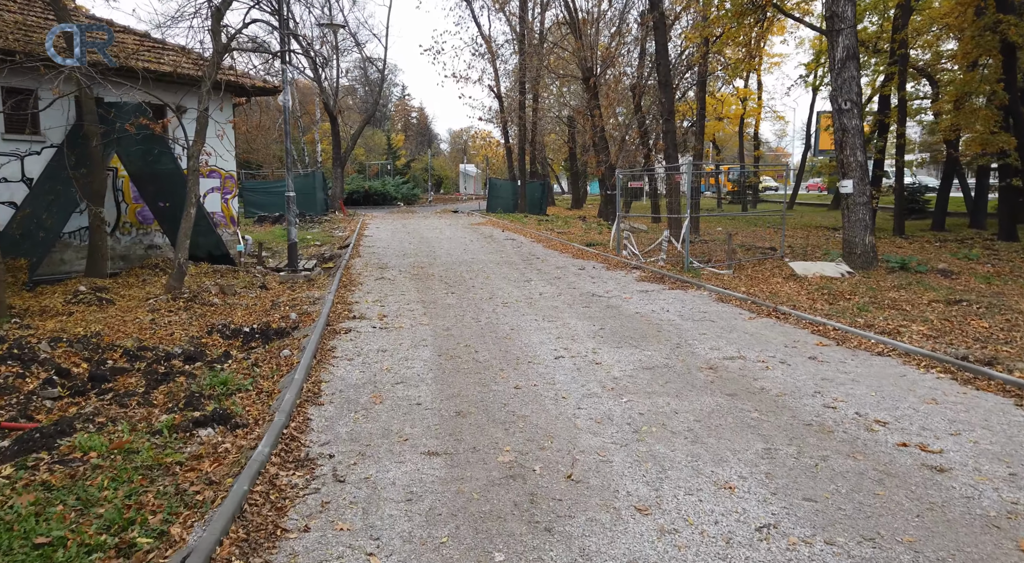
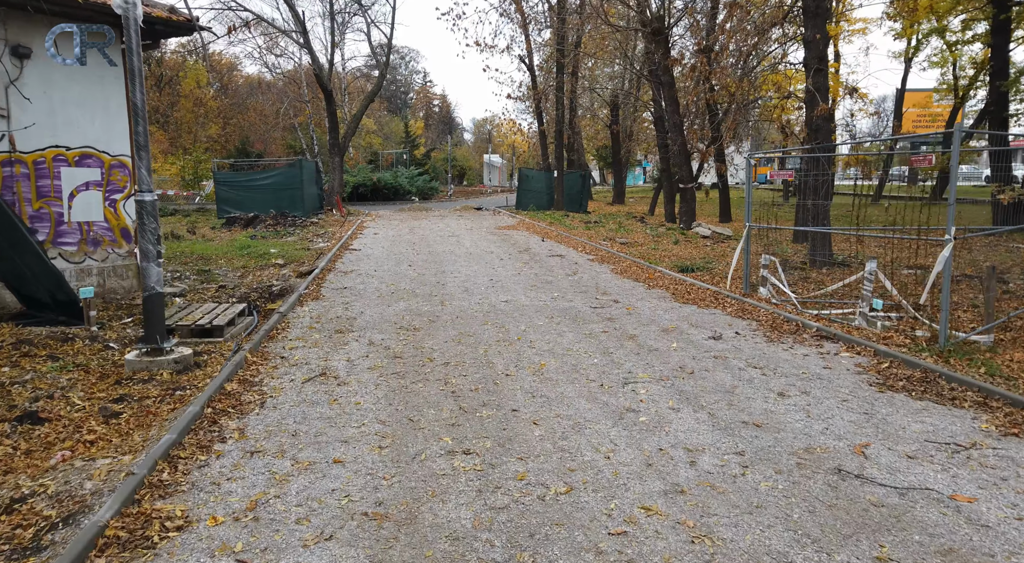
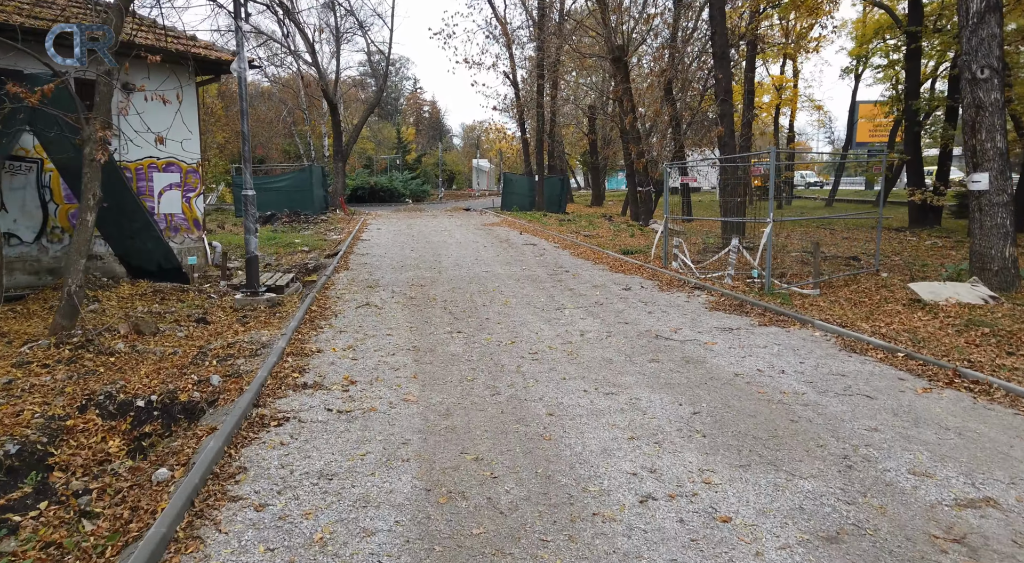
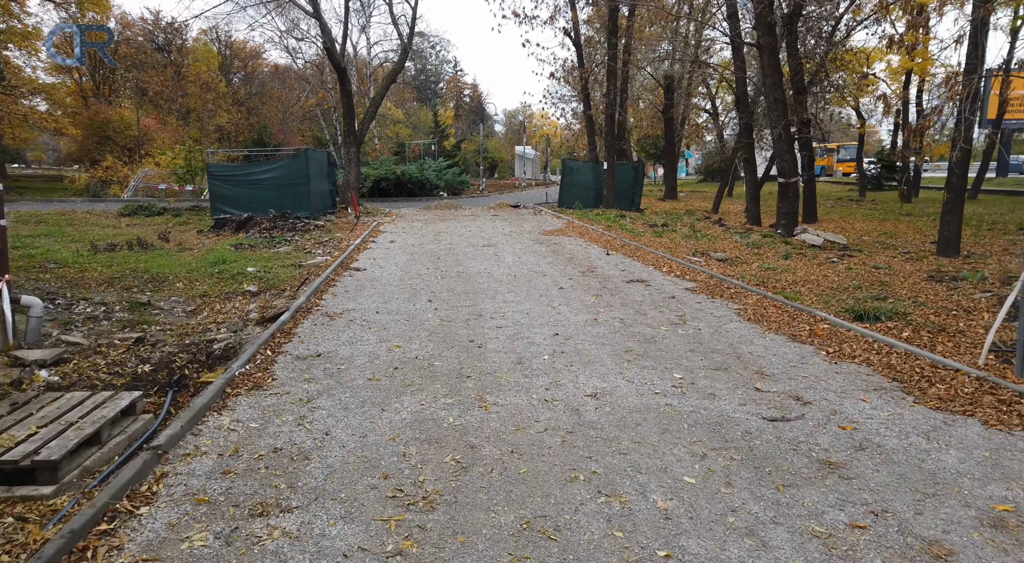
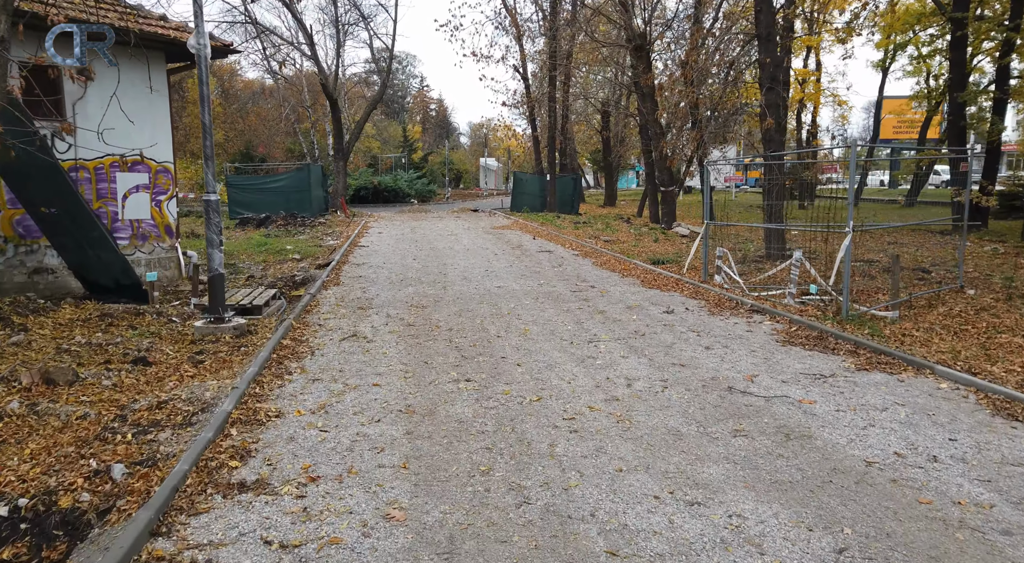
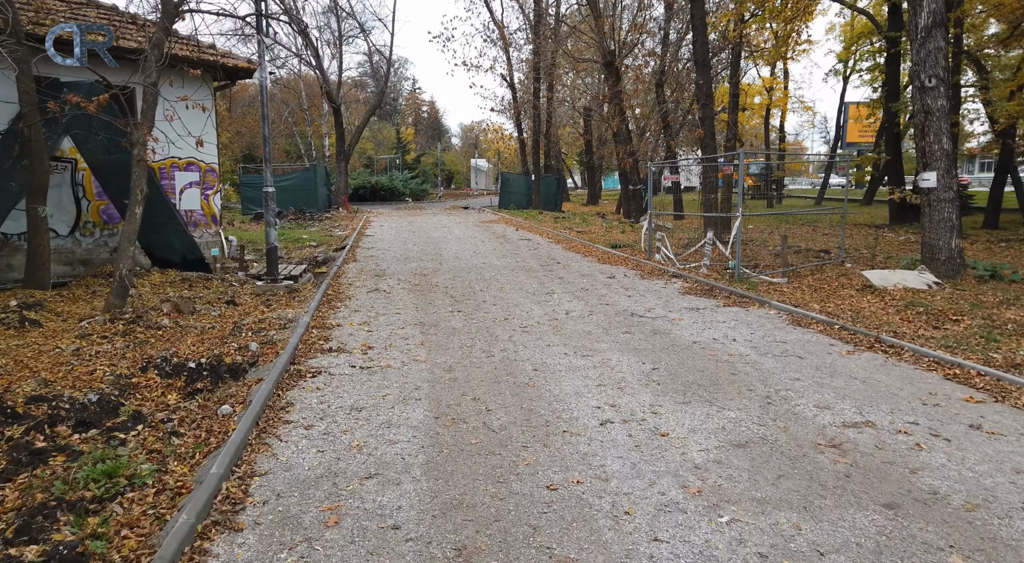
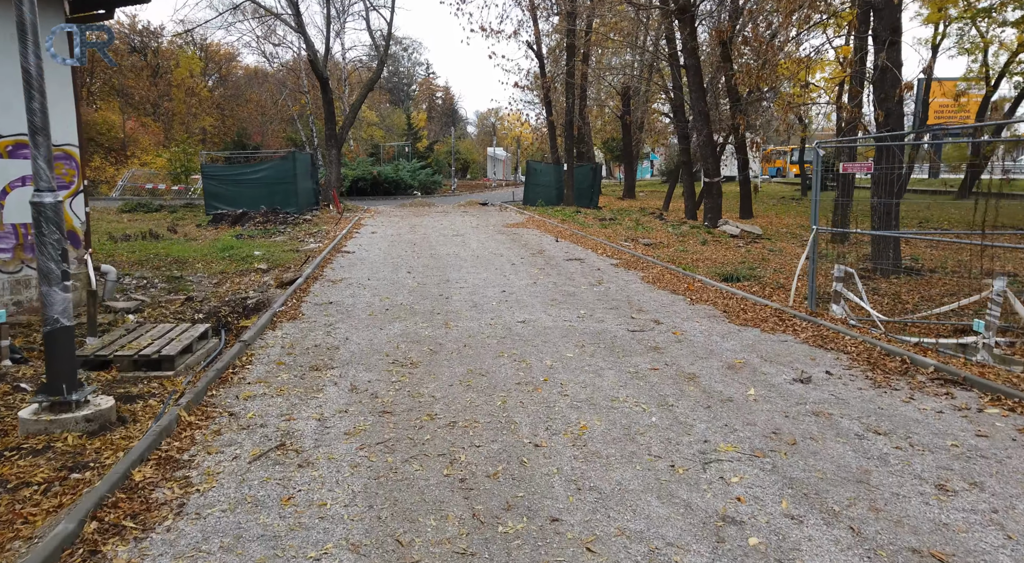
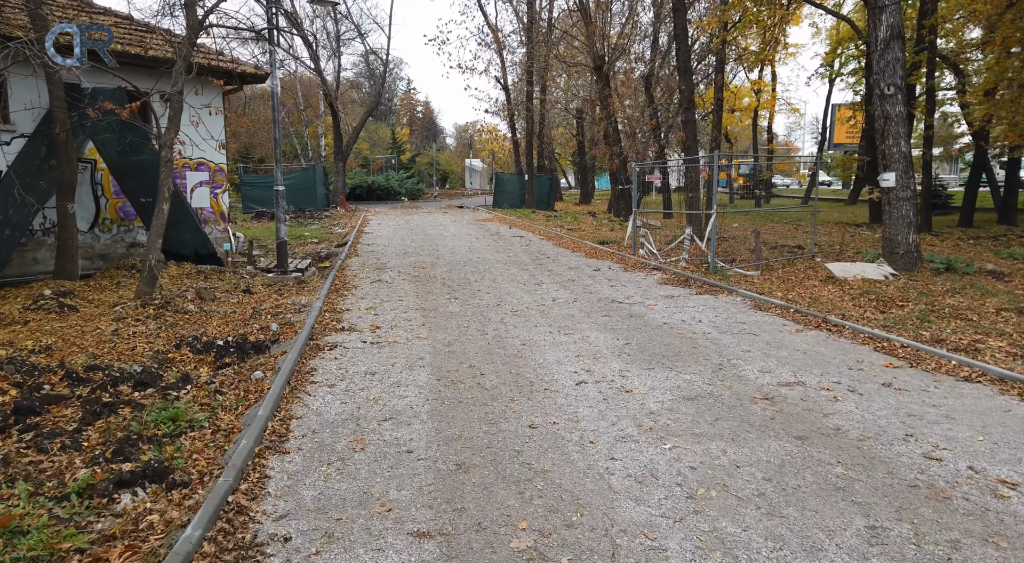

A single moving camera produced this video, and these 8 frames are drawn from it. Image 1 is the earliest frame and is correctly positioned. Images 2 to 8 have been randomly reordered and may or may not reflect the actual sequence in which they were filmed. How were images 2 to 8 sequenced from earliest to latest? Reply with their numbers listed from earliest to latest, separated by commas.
8, 6, 3, 5, 2, 7, 4
